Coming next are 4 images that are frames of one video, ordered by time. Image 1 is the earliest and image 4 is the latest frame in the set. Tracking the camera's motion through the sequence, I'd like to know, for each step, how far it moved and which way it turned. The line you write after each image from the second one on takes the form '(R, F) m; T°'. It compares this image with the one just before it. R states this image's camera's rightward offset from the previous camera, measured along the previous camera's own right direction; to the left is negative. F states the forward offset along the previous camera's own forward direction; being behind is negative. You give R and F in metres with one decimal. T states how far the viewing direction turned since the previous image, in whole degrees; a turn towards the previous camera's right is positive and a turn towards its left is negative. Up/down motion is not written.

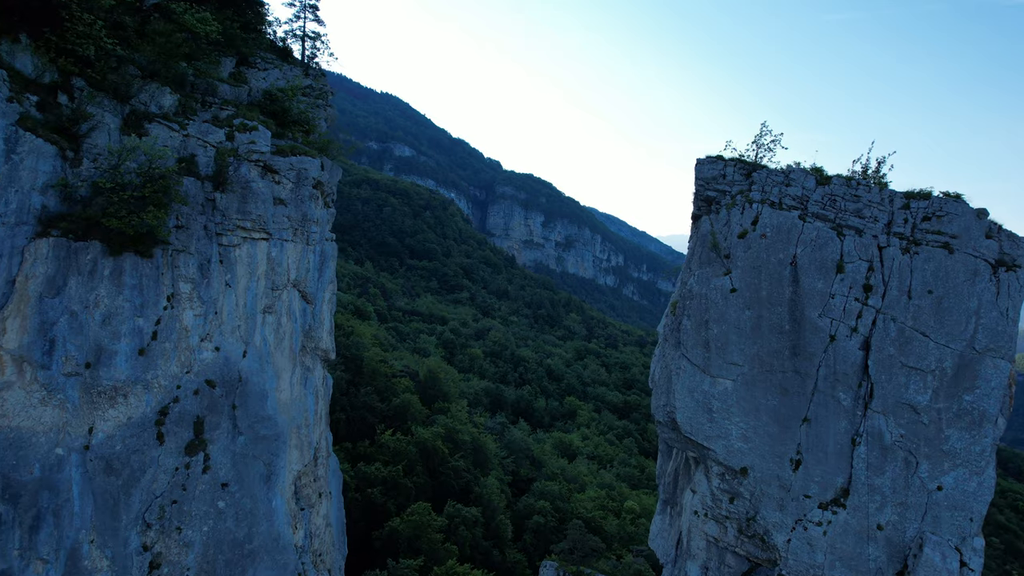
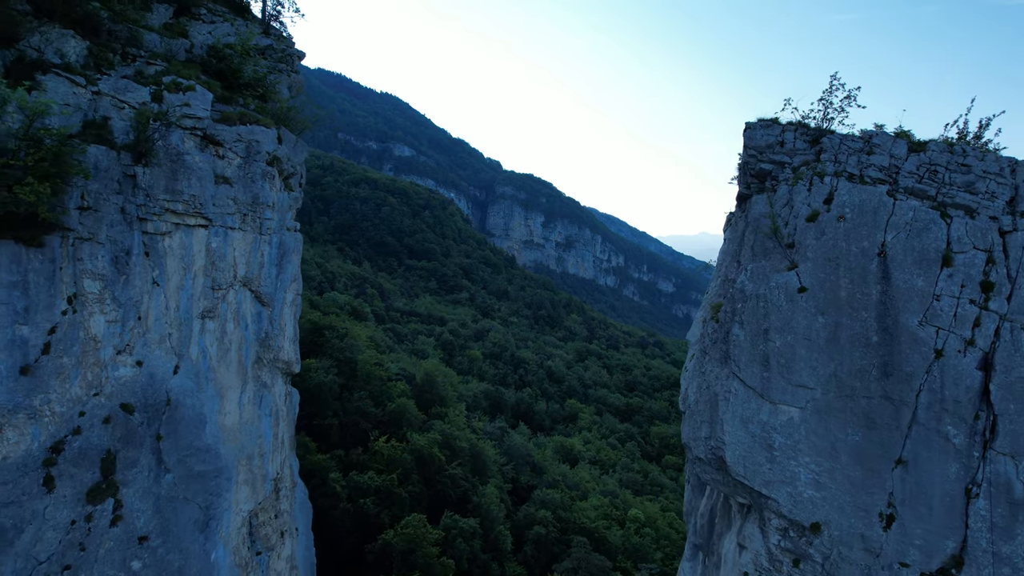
(0.0, +1.6) m; 0°
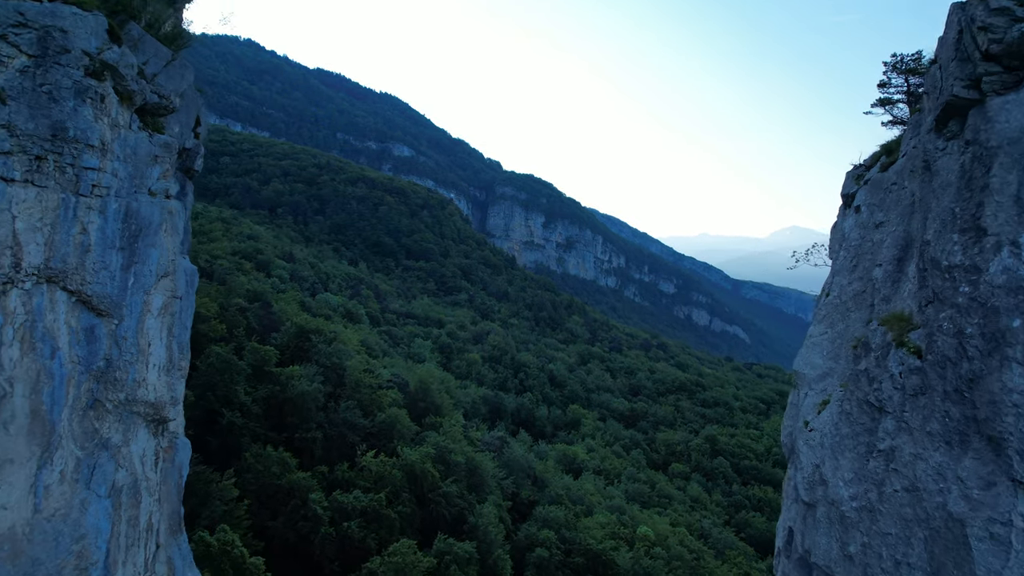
(0.0, +3.1) m; 0°
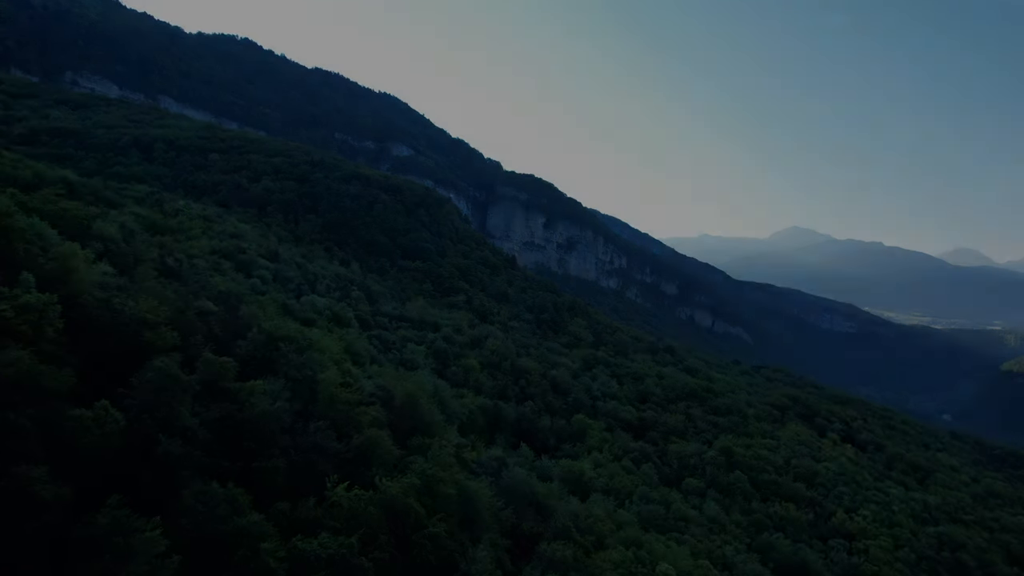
(+0.1, +5.9) m; 0°
